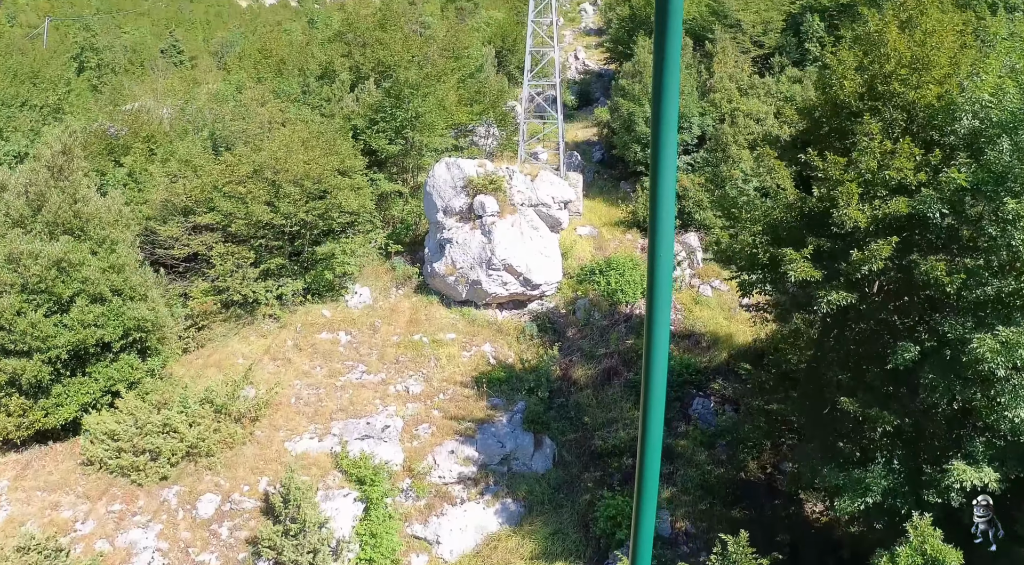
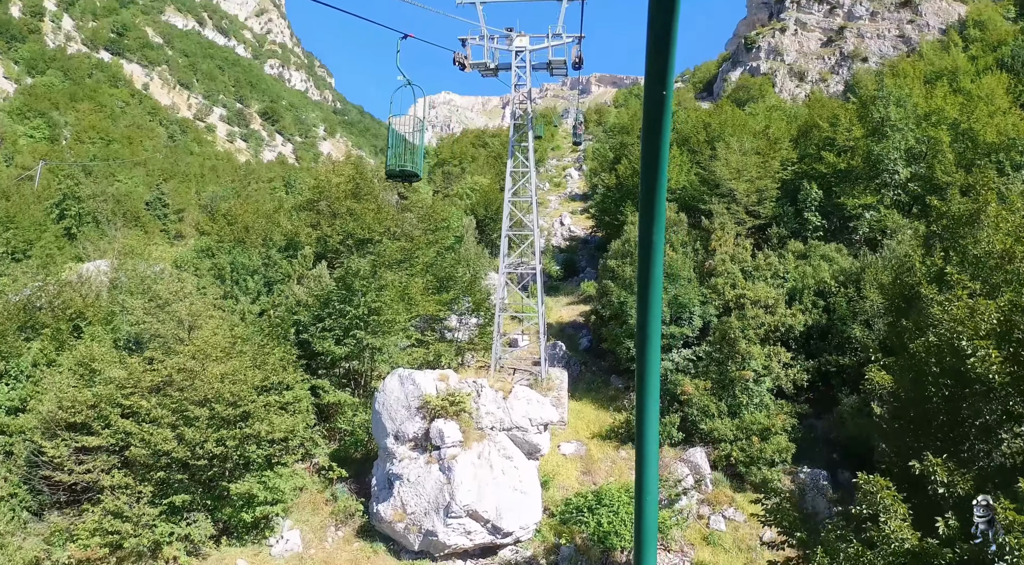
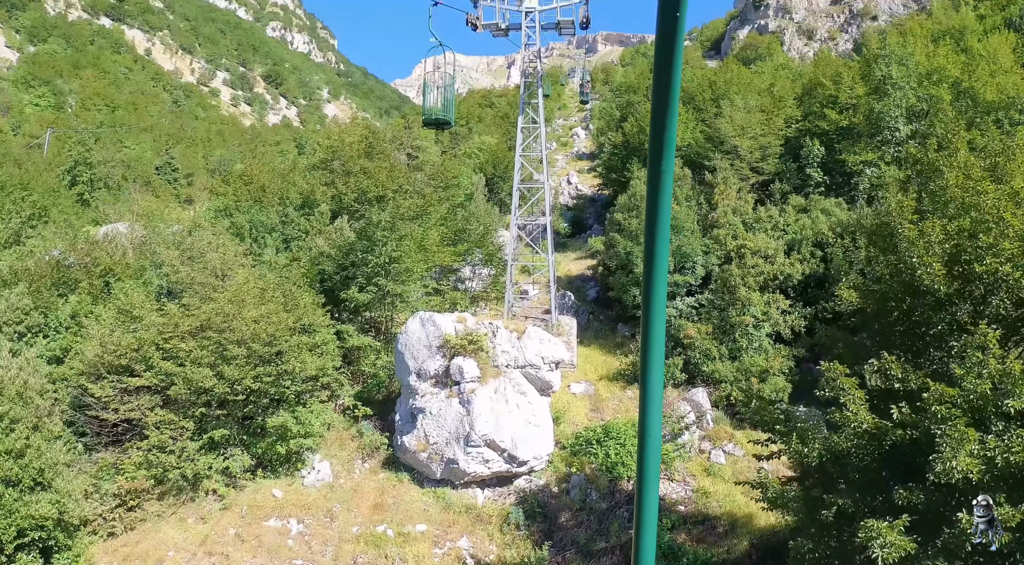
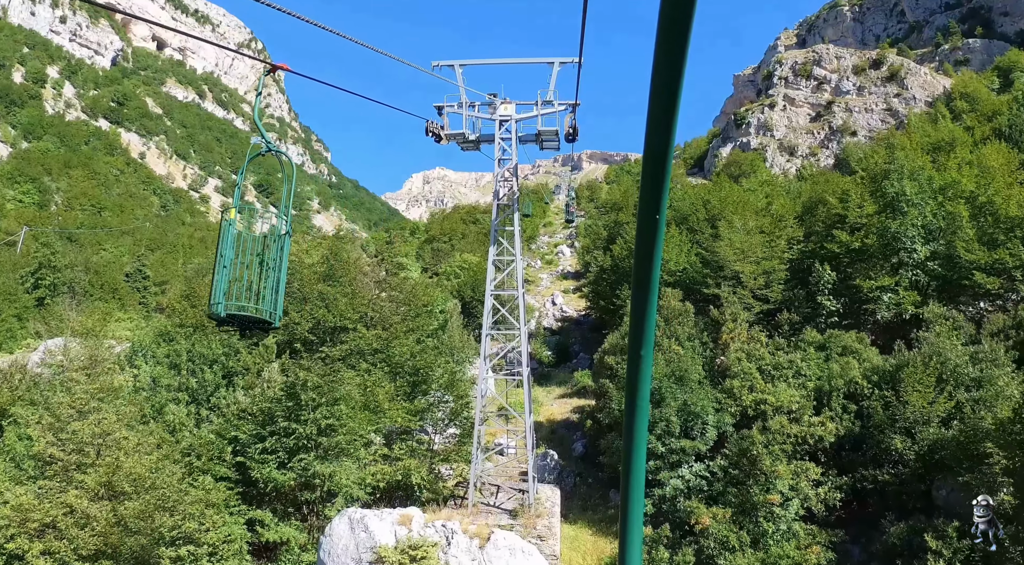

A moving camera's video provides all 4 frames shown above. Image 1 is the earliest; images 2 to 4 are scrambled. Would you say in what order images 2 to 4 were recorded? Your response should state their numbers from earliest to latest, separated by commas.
3, 2, 4
